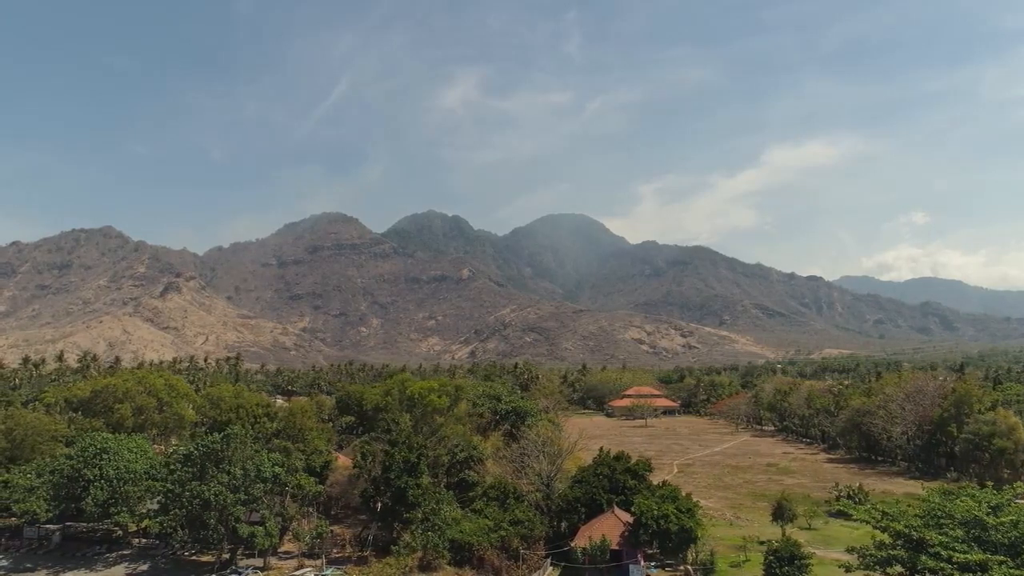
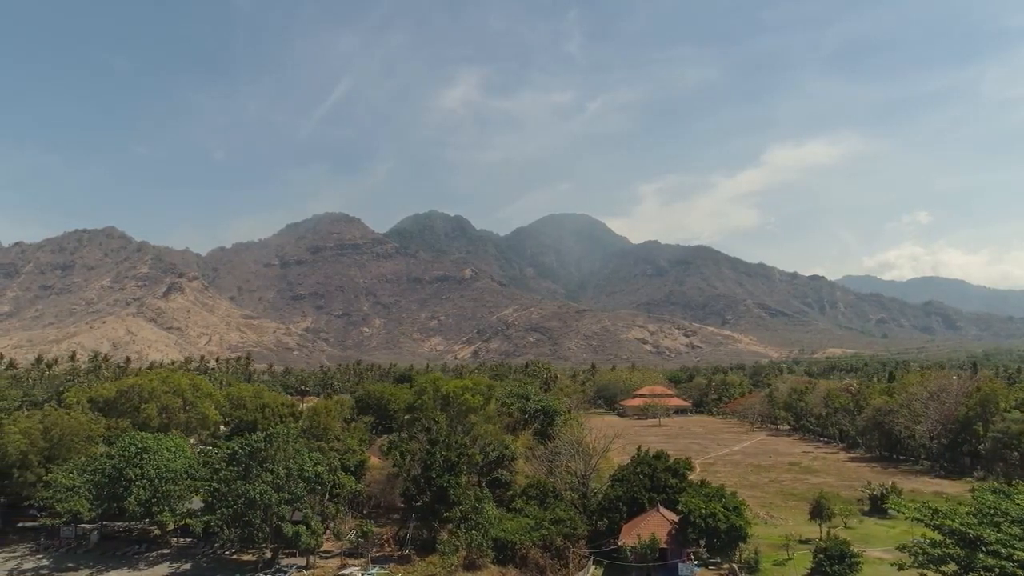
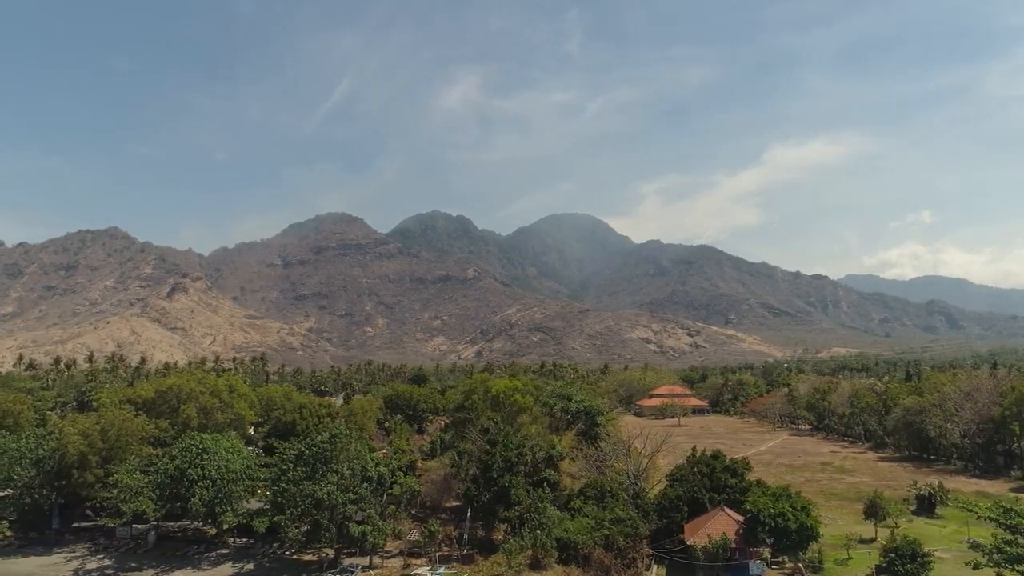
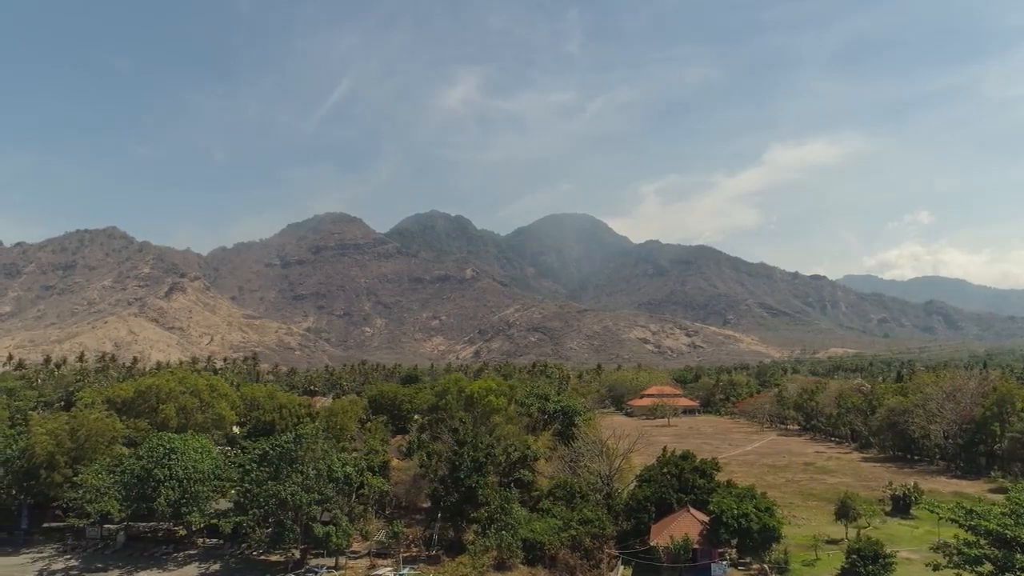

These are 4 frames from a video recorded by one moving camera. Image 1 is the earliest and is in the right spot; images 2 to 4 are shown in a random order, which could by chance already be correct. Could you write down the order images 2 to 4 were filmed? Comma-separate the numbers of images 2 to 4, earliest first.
2, 4, 3
